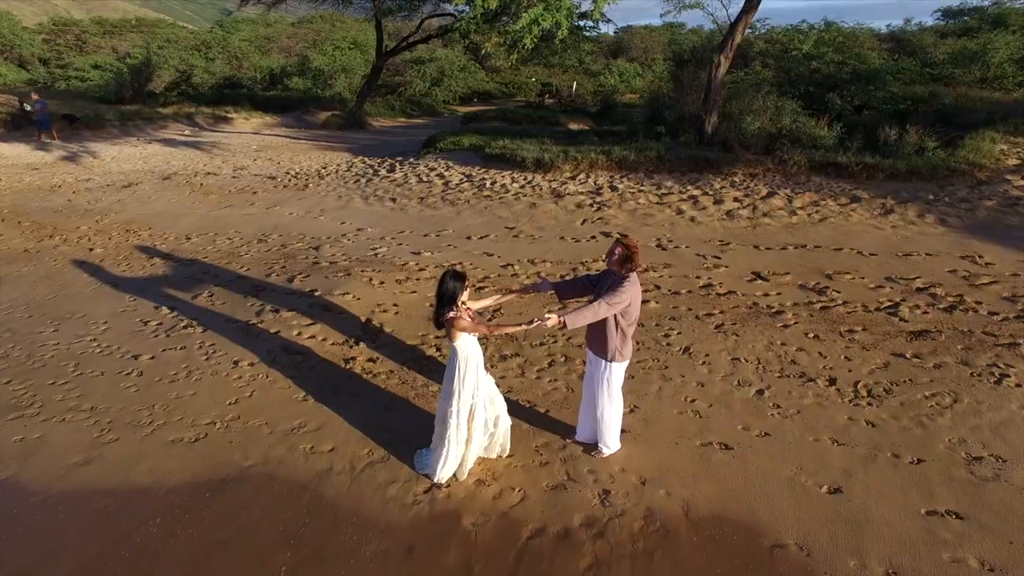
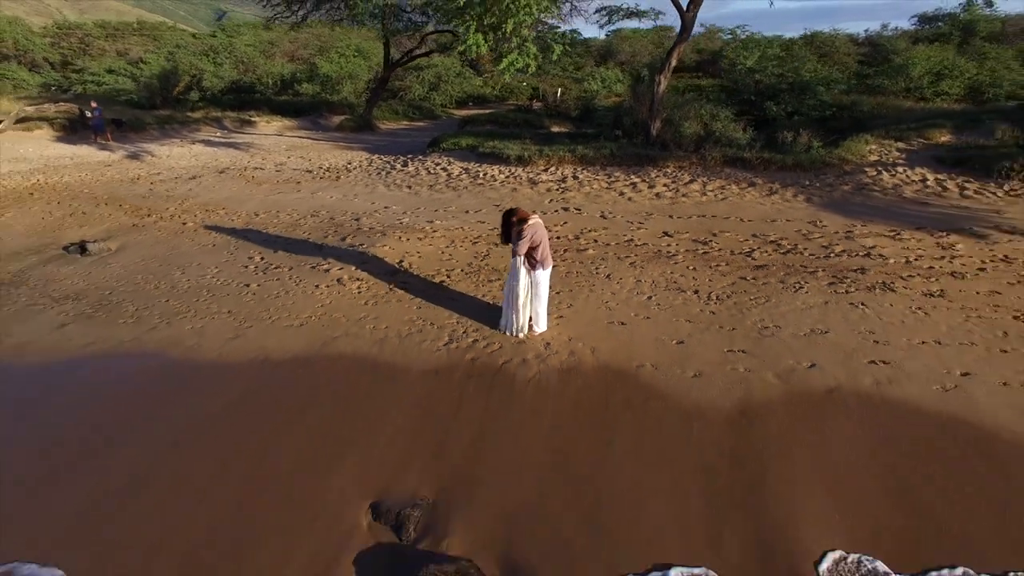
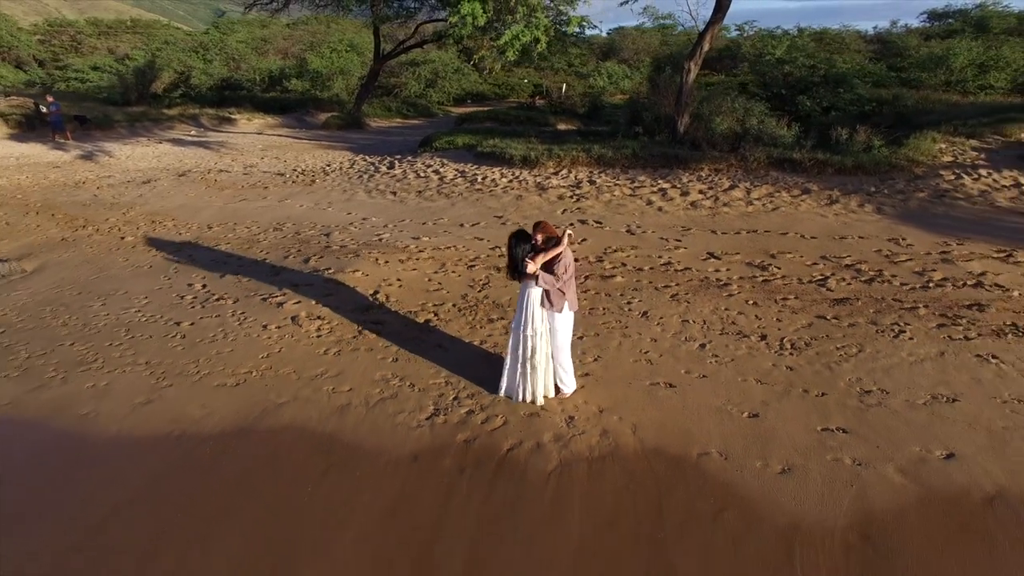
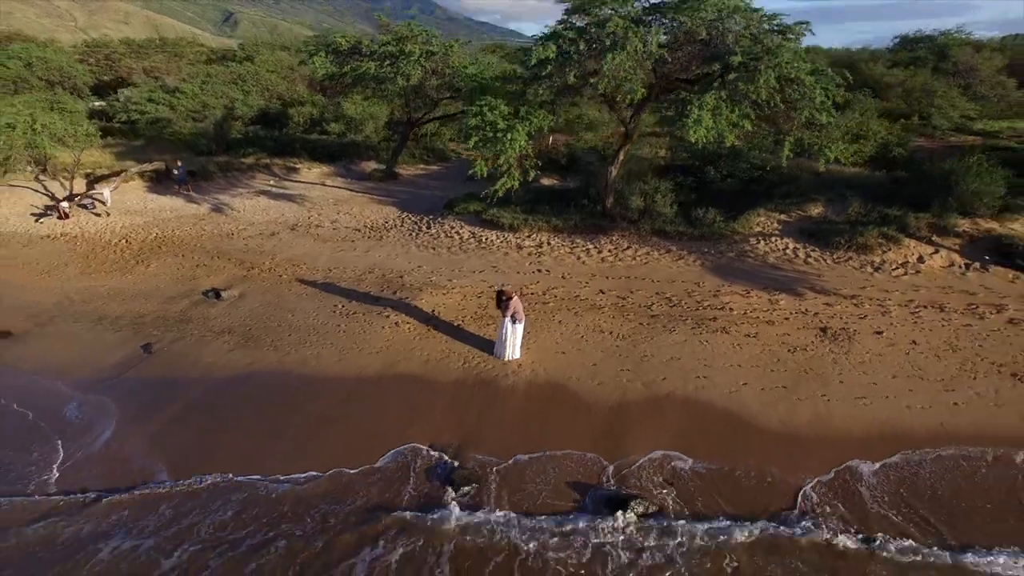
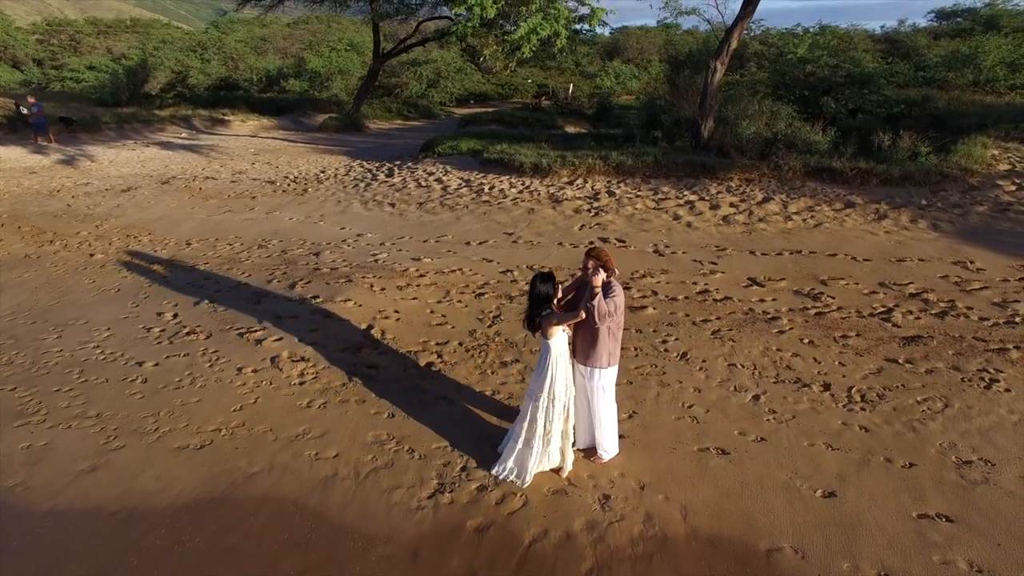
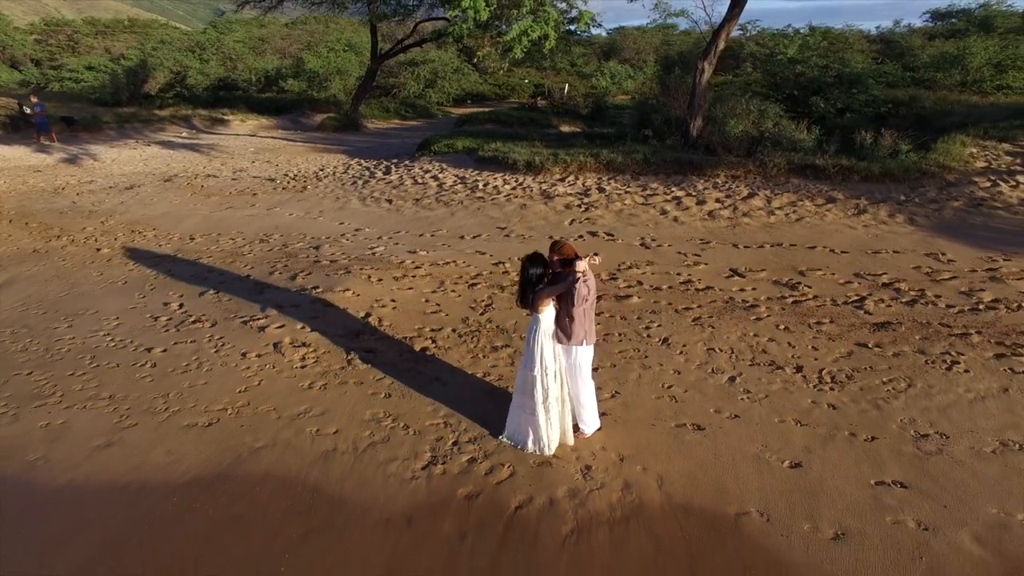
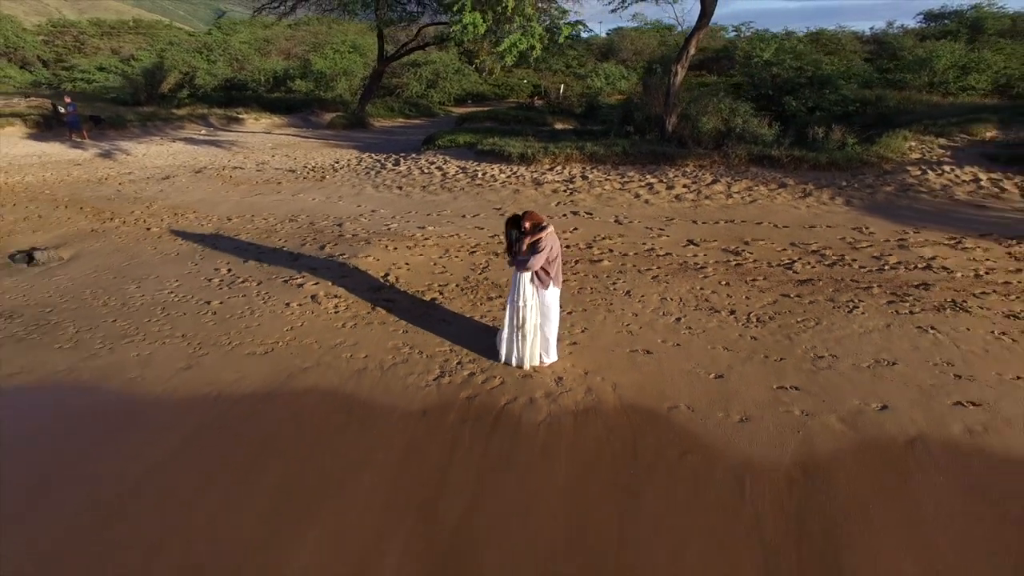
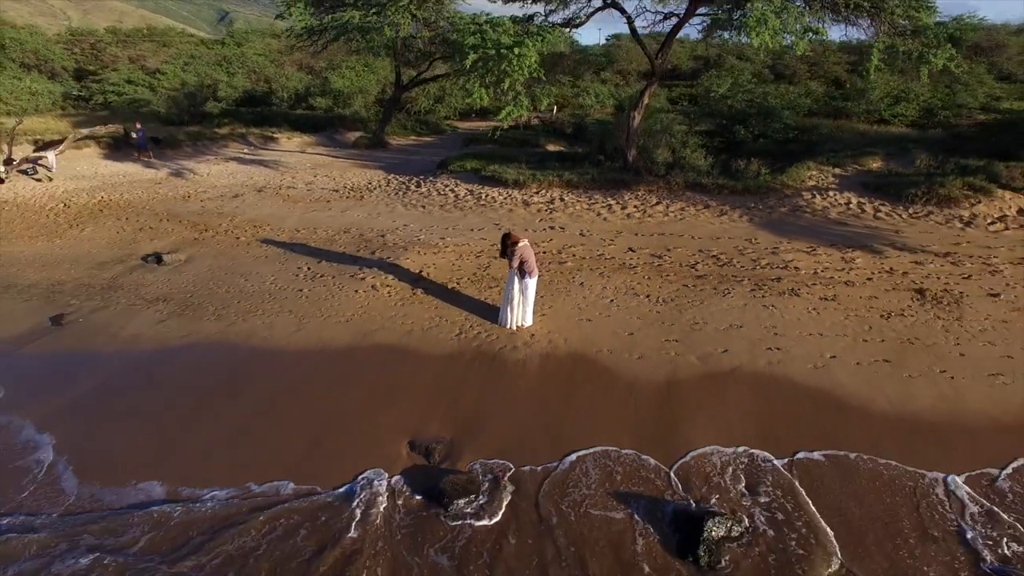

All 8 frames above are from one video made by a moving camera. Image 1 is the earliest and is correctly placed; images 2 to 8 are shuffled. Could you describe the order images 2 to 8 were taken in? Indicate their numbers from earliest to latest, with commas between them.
5, 6, 3, 7, 2, 8, 4
